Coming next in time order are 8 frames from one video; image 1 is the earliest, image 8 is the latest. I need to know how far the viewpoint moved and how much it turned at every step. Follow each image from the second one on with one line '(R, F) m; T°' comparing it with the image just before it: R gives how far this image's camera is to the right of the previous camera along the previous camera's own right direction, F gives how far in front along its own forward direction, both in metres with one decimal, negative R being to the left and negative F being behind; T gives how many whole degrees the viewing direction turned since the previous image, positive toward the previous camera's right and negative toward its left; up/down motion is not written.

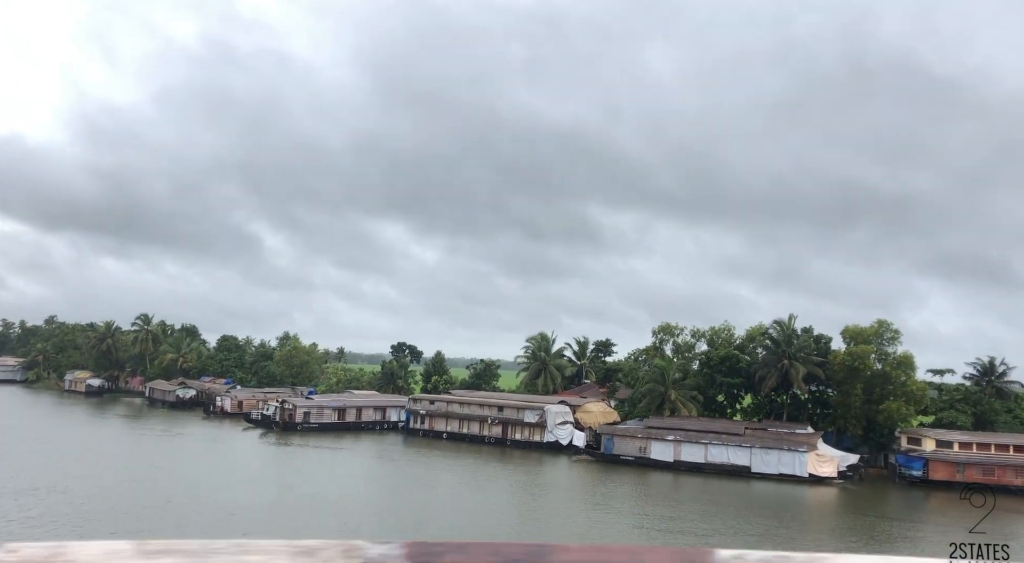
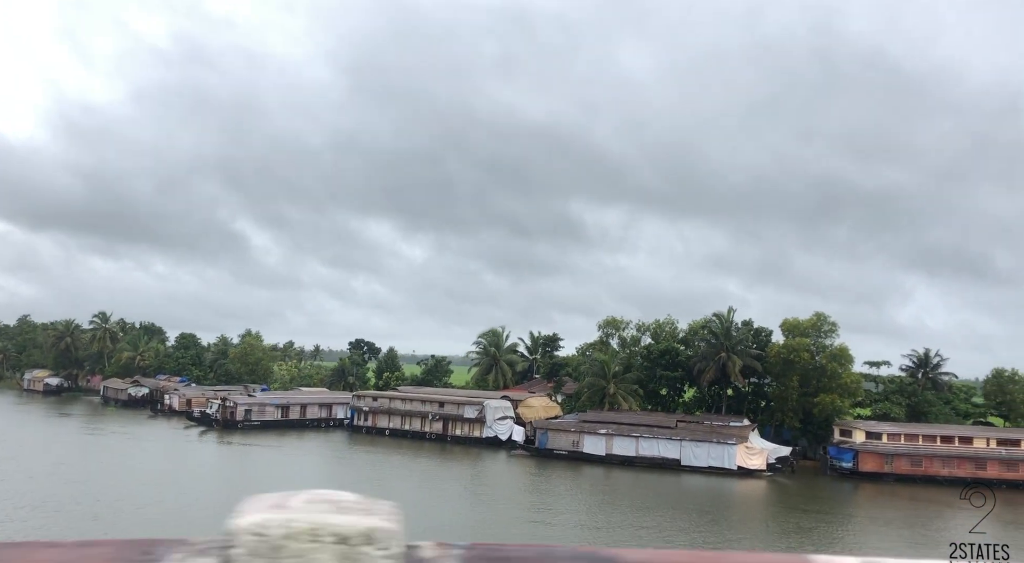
(+2.0, +0.2) m; +1°
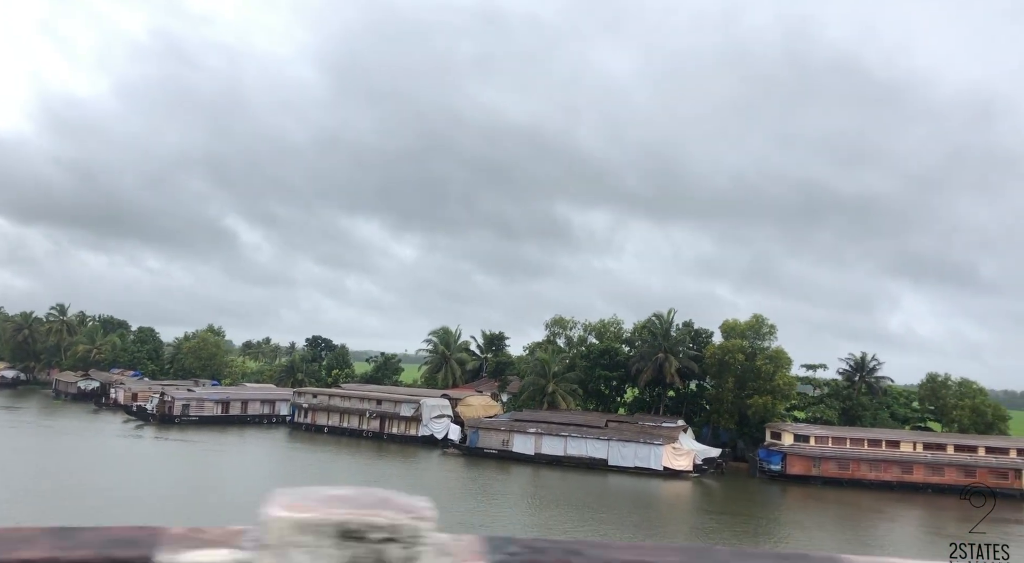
(+2.0, +0.2) m; +1°
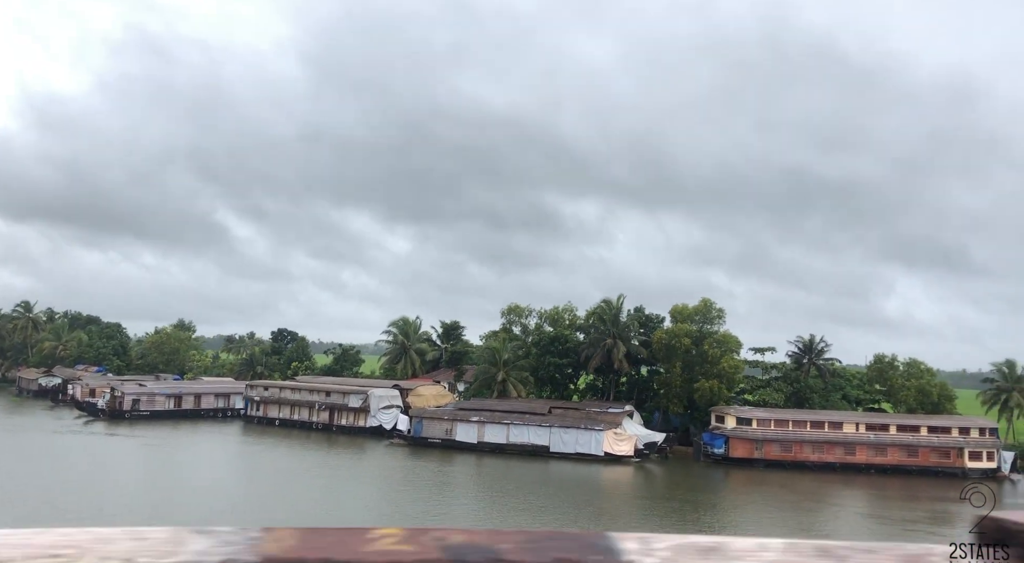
(+1.9, +0.2) m; +1°
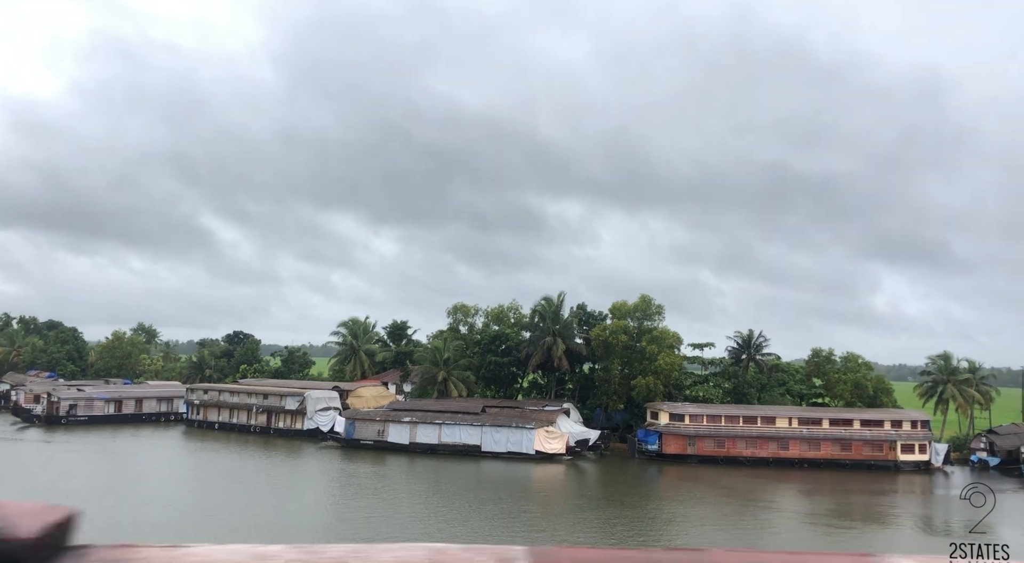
(+1.9, +0.2) m; +1°
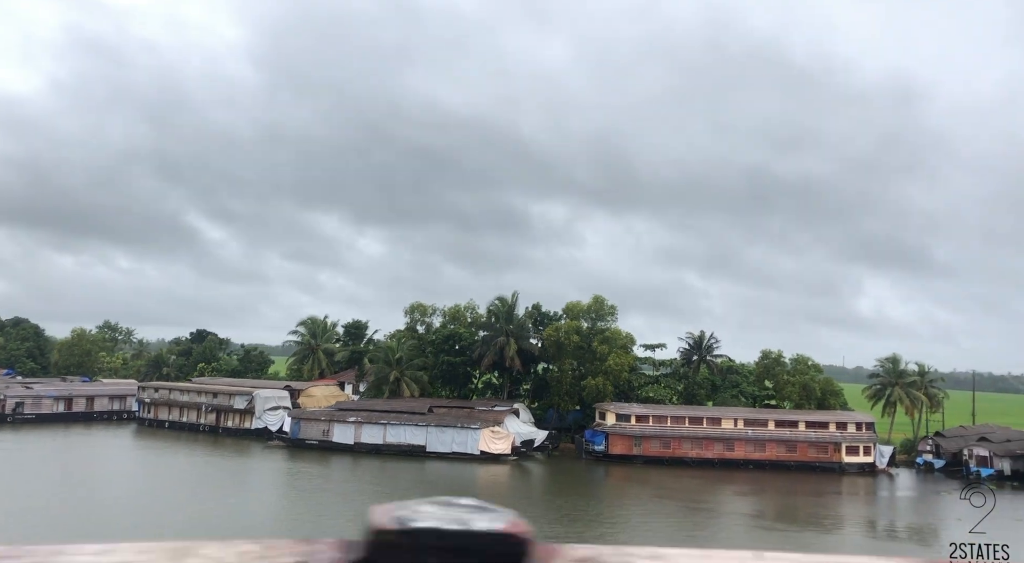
(+1.3, +0.1) m; +1°
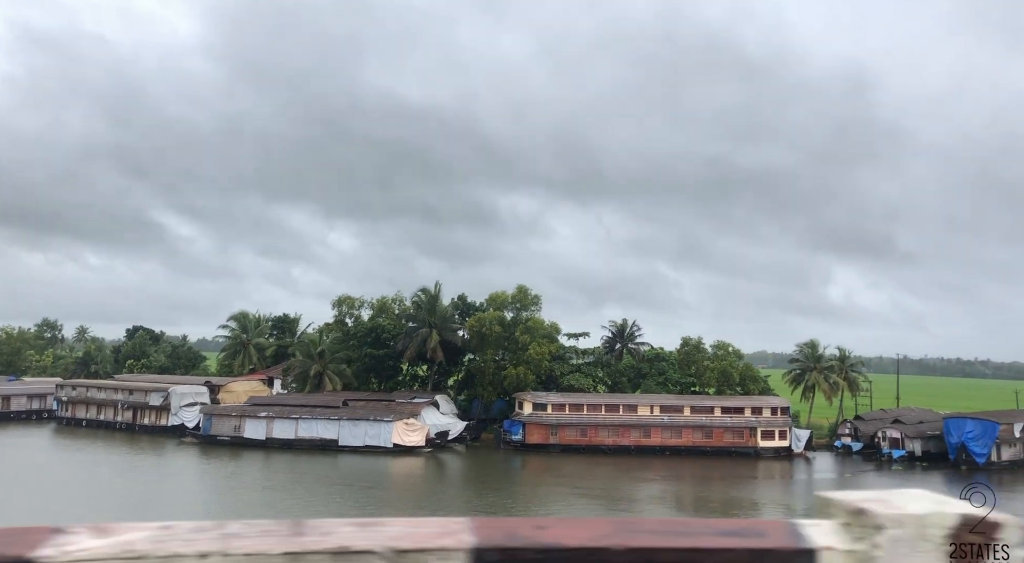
(+2.0, +0.2) m; +2°
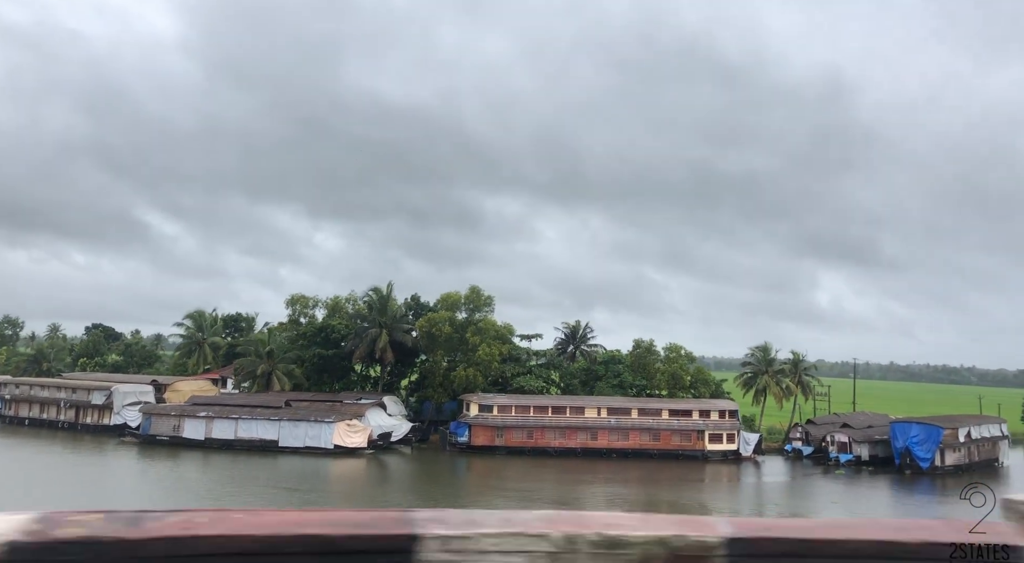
(+1.3, +0.3) m; +1°
